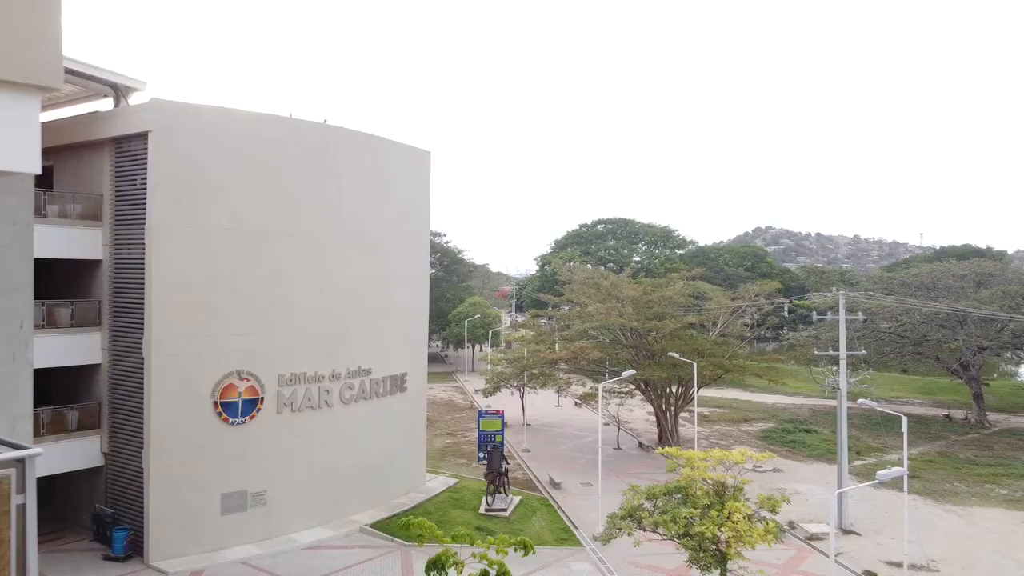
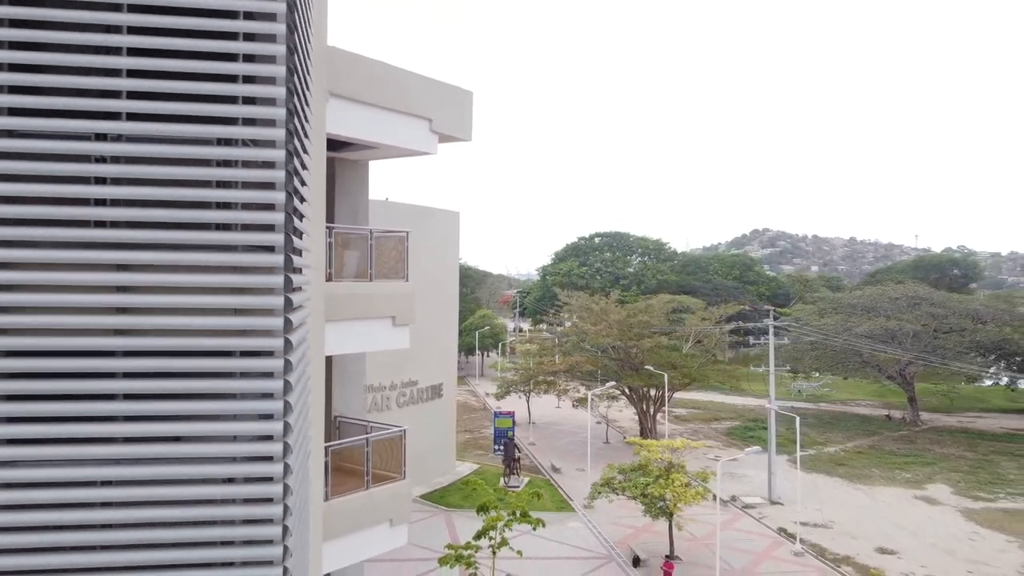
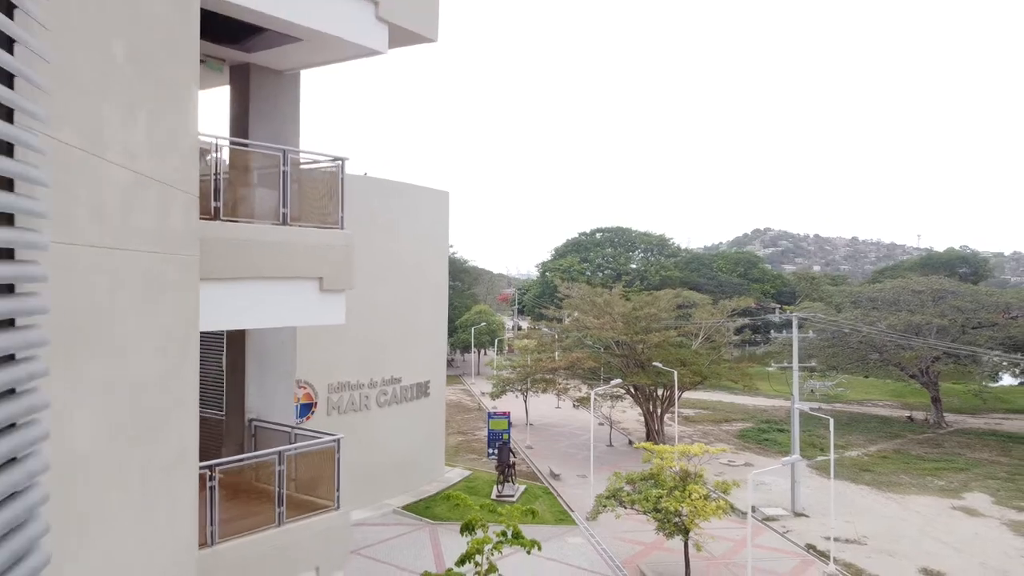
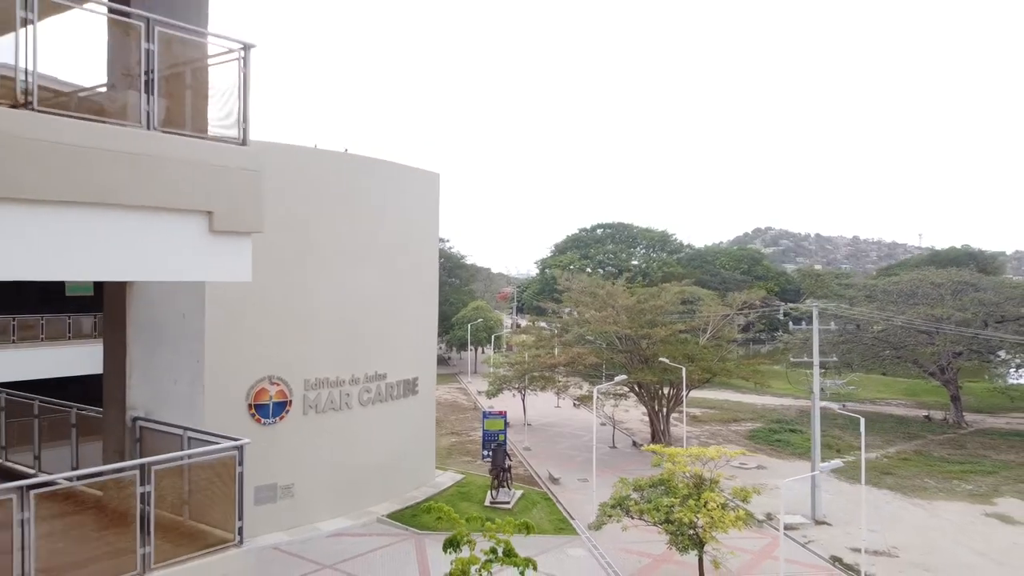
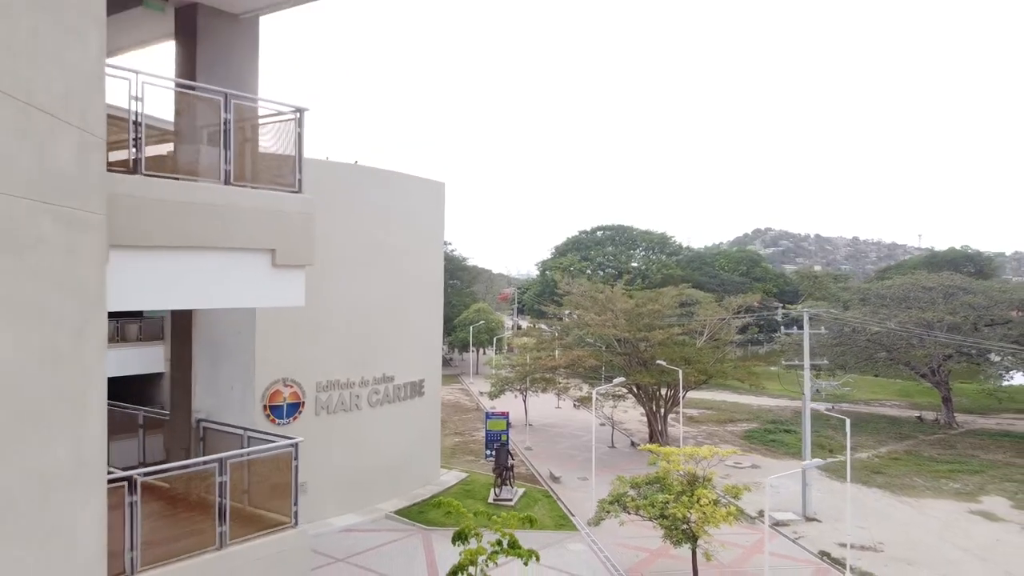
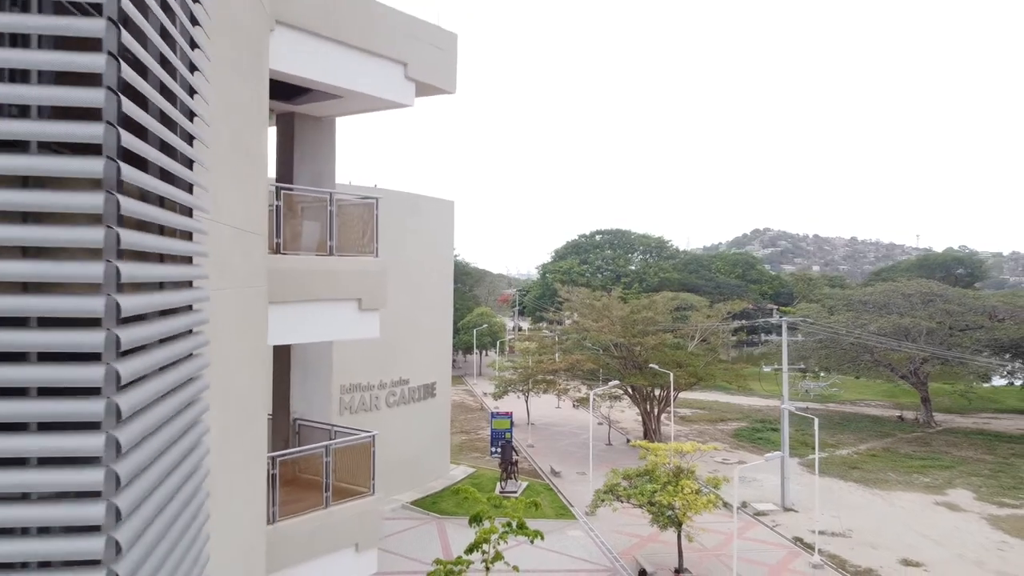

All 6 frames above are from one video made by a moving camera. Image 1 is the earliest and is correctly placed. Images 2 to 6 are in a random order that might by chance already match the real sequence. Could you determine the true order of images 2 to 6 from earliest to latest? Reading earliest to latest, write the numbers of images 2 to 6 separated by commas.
4, 5, 3, 6, 2
